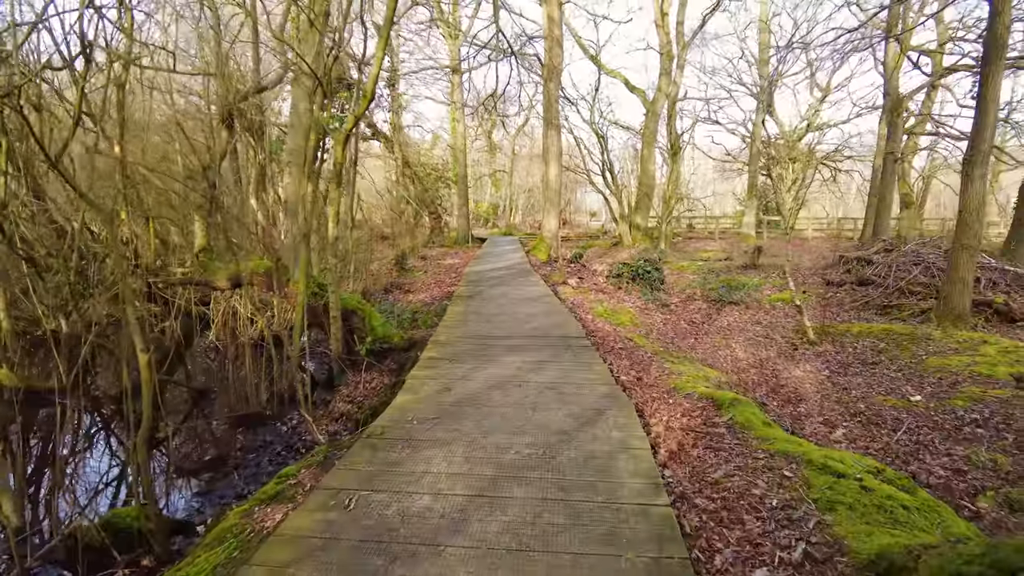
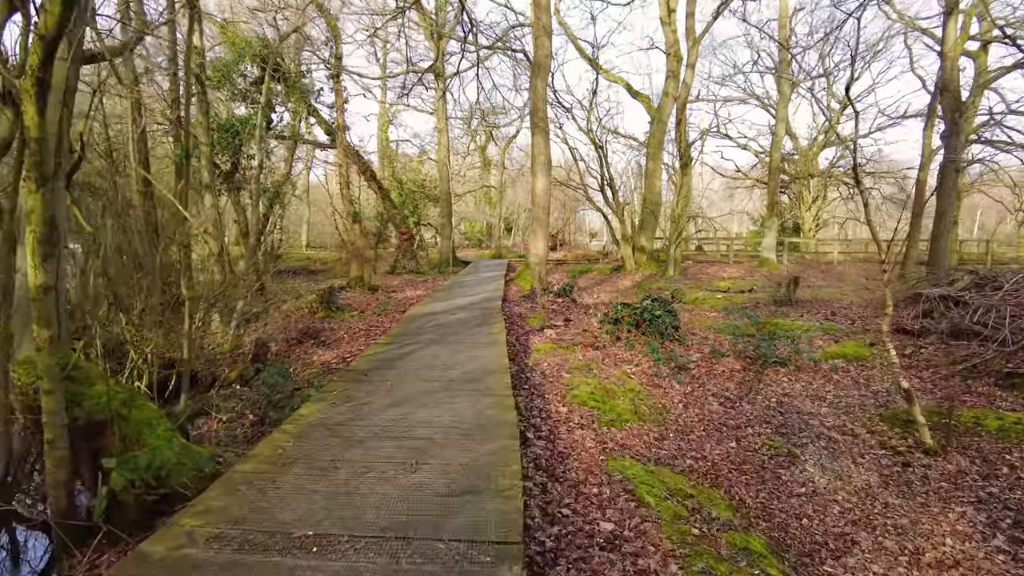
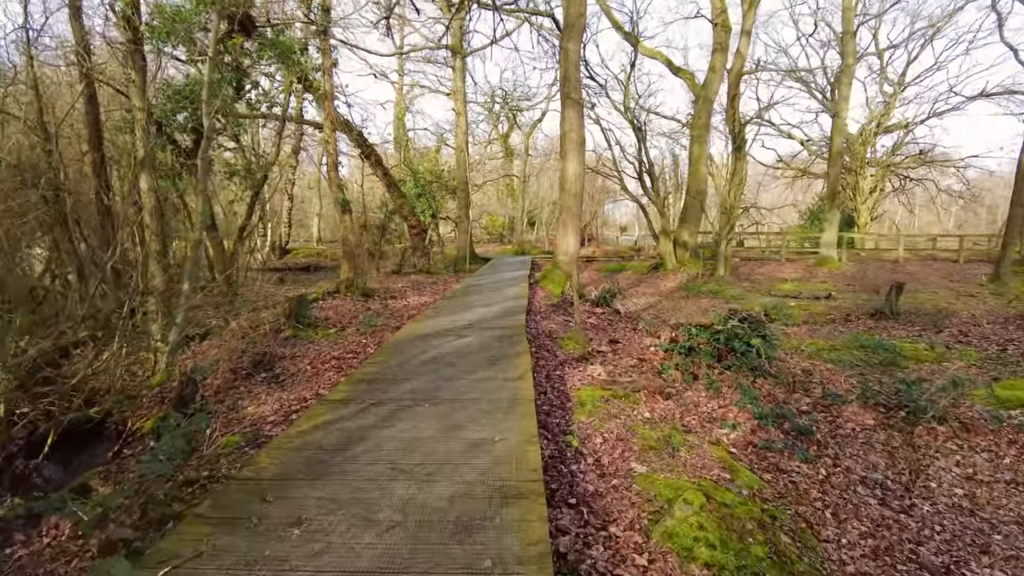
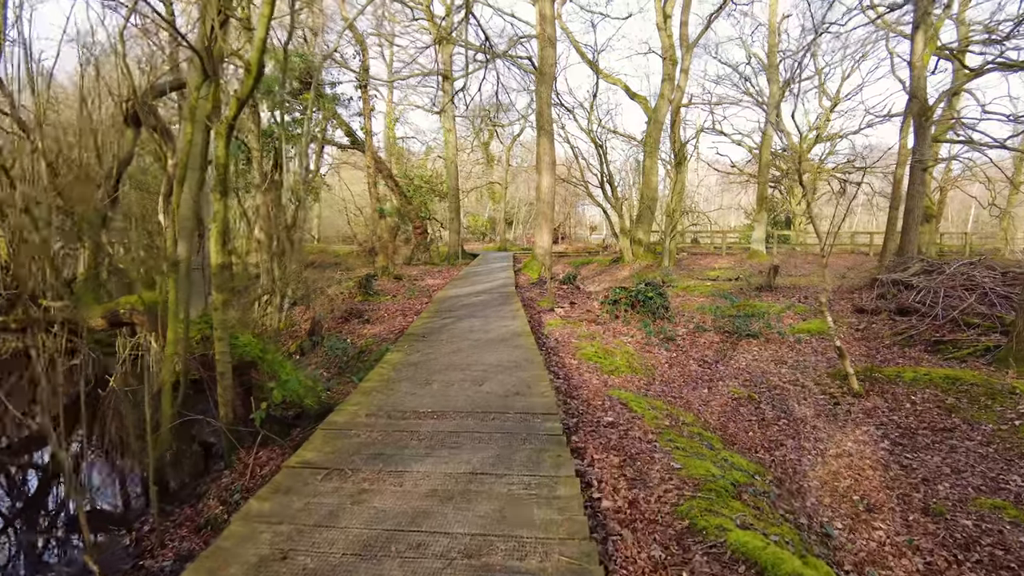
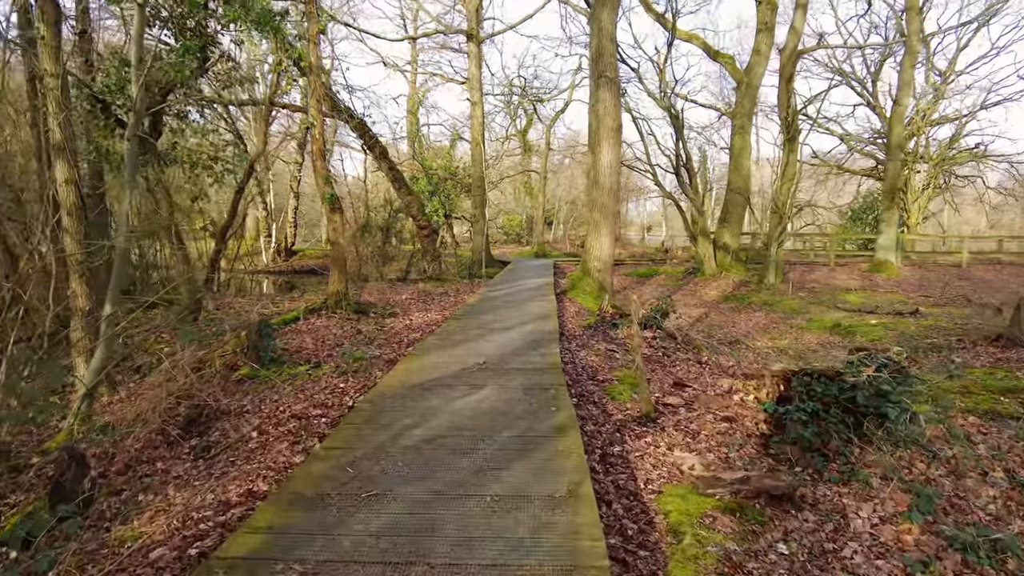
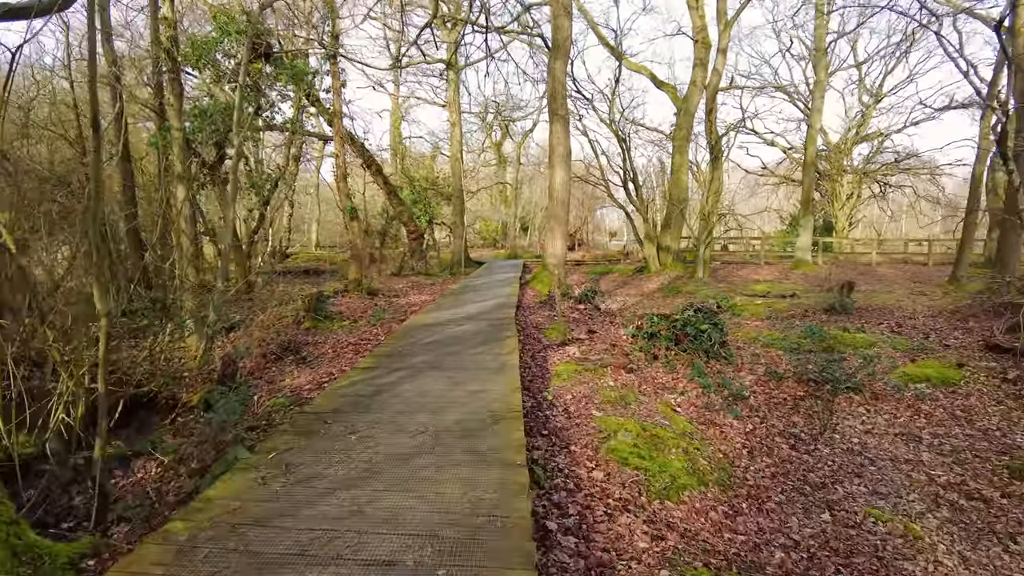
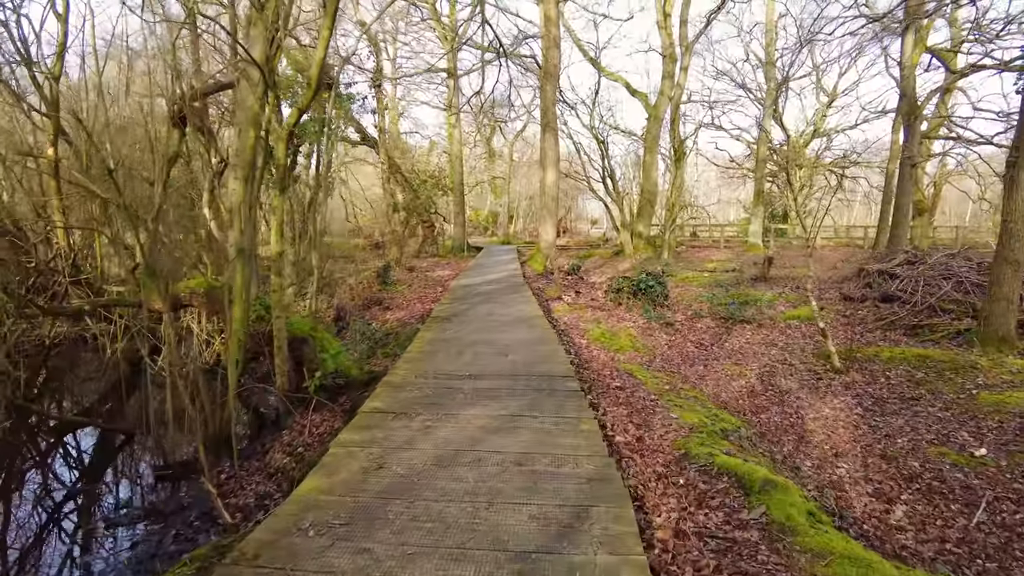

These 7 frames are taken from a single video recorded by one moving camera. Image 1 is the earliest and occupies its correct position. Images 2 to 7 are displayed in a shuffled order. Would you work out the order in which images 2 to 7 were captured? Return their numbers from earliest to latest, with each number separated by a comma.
7, 4, 2, 6, 3, 5
